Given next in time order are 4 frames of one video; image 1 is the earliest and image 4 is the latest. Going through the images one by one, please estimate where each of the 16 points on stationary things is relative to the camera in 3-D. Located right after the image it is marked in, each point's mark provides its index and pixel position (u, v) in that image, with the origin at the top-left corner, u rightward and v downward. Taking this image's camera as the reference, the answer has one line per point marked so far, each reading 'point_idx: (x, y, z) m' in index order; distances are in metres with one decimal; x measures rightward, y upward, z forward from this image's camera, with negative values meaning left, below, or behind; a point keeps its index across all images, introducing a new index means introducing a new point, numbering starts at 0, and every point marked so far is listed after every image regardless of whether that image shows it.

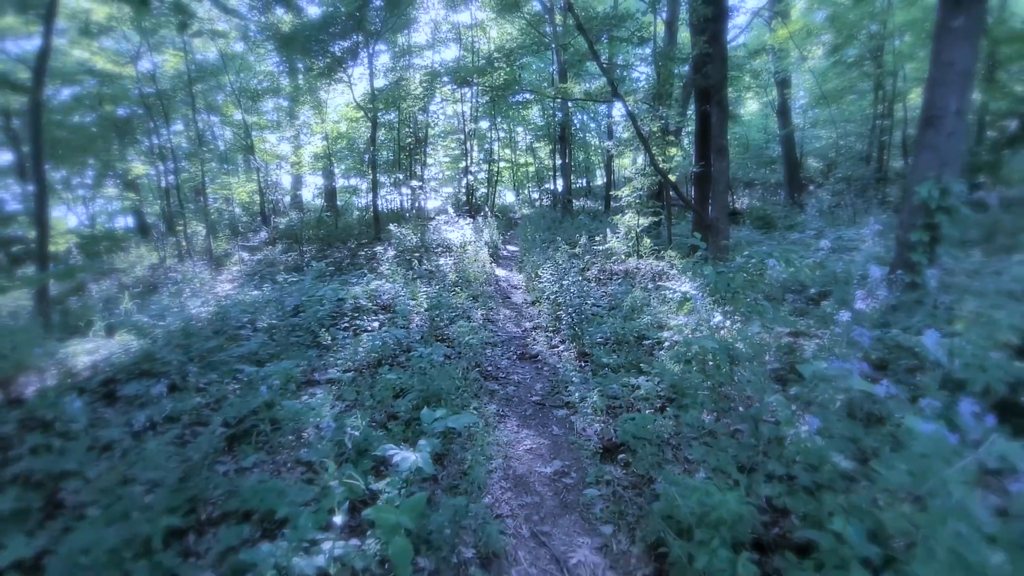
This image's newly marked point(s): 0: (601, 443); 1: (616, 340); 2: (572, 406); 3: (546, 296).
0: (+0.8, -1.4, +4.2) m
1: (+1.4, -0.6, +6.2) m
2: (+0.6, -1.3, +5.1) m
3: (+0.7, -0.2, +9.1) m
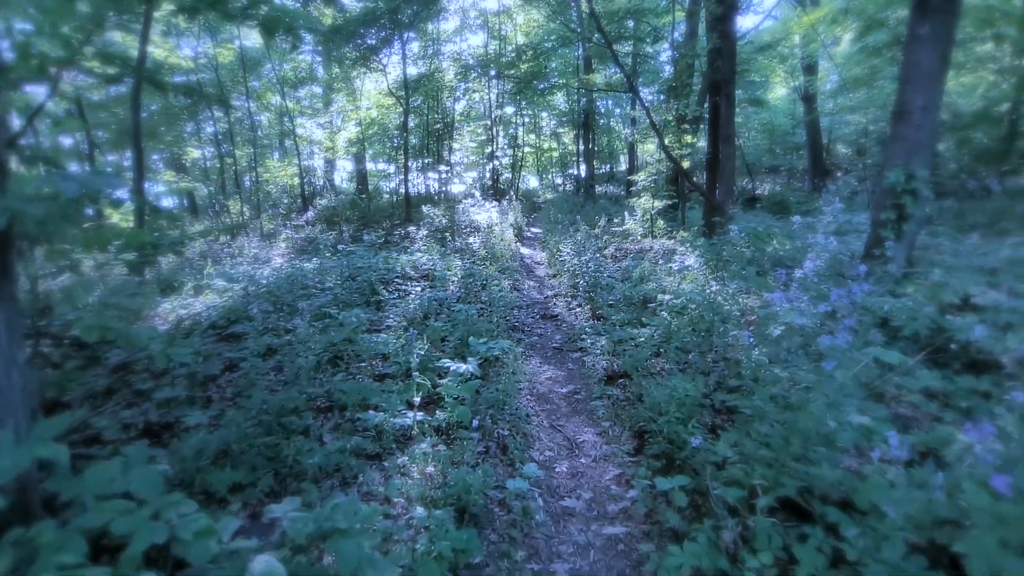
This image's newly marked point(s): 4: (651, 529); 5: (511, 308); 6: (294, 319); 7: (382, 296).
0: (+1.1, -1.0, +5.4) m
1: (+1.7, -0.2, +7.3) m
2: (+1.0, -0.8, +6.3) m
3: (+1.2, +0.4, +10.3) m
4: (+0.9, -1.6, +3.1) m
5: (0.0, -0.3, +8.1) m
6: (-3.1, -0.4, +6.7) m
7: (-2.2, -0.1, +8.0) m
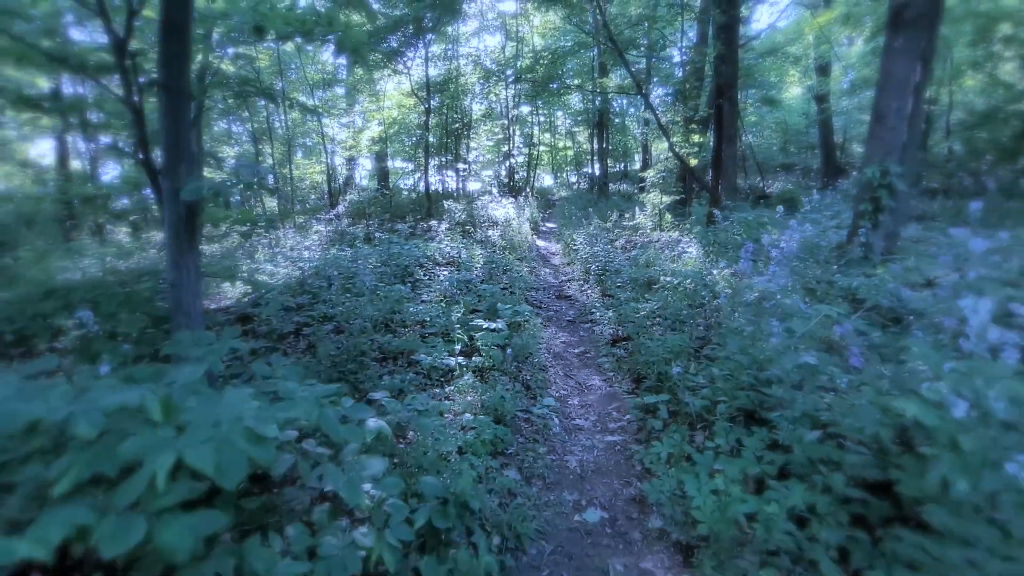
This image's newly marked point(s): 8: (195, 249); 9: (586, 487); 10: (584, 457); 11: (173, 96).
0: (+1.3, -0.7, +6.4) m
1: (+2.1, +0.1, +8.3) m
2: (+1.3, -0.5, +7.3) m
3: (+1.6, +0.7, +11.2) m
4: (+1.1, -1.3, +4.1) m
5: (+0.3, 0.0, +9.1) m
6: (-2.8, -0.1, +7.8) m
7: (-1.9, +0.2, +9.1) m
8: (-2.3, +0.3, +3.4) m
9: (+0.5, -1.4, +3.5) m
10: (+0.6, -1.4, +3.8) m
11: (-2.3, +1.3, +3.2) m
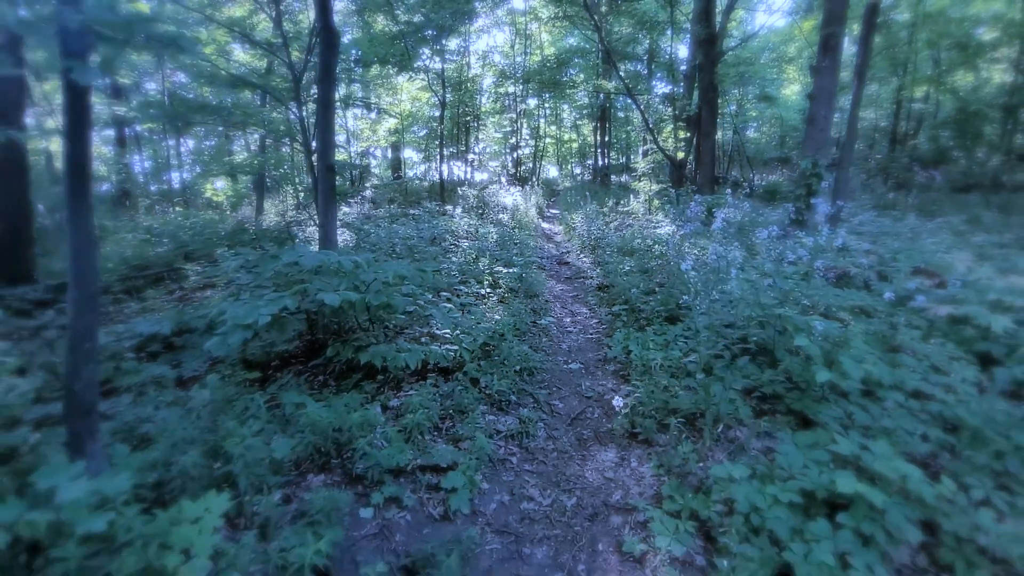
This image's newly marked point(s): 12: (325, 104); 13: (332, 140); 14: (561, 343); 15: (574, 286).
0: (+1.5, 0.0, +8.5) m
1: (+2.3, +0.8, +10.3) m
2: (+1.5, +0.2, +9.4) m
3: (+1.9, +1.5, +13.3) m
4: (+1.3, -0.6, +6.2) m
5: (+0.6, +0.7, +11.1) m
6: (-2.6, +0.7, +9.9) m
7: (-1.6, +1.0, +11.2) m
8: (-2.1, +1.0, +5.5) m
9: (+0.7, -0.8, +5.6) m
10: (+0.7, -0.7, +6.0) m
11: (-2.1, +2.0, +5.3) m
12: (-2.1, +2.0, +5.3) m
13: (-2.0, +1.7, +5.4) m
14: (+0.6, -0.7, +5.9) m
15: (+1.1, 0.0, +8.8) m
